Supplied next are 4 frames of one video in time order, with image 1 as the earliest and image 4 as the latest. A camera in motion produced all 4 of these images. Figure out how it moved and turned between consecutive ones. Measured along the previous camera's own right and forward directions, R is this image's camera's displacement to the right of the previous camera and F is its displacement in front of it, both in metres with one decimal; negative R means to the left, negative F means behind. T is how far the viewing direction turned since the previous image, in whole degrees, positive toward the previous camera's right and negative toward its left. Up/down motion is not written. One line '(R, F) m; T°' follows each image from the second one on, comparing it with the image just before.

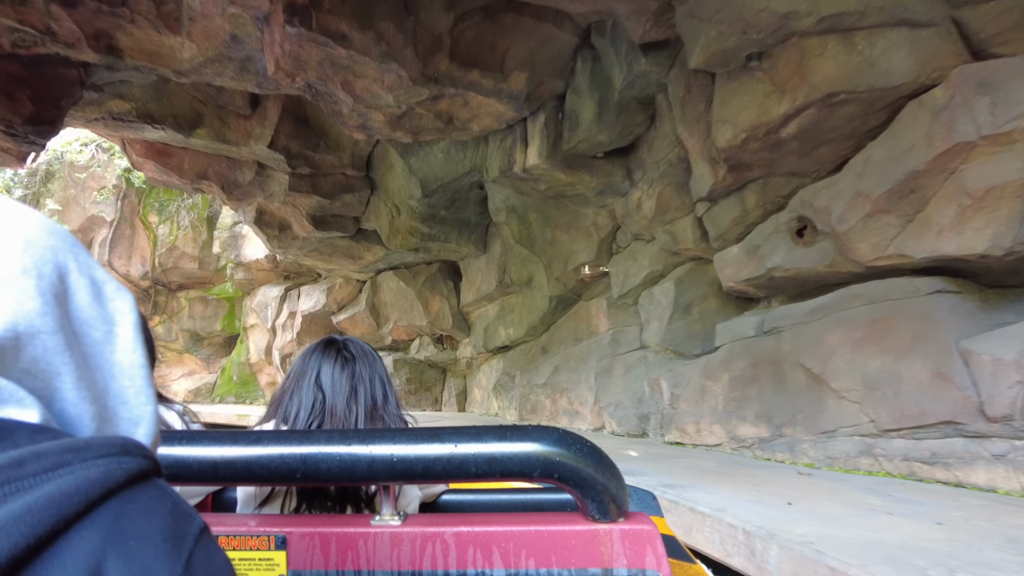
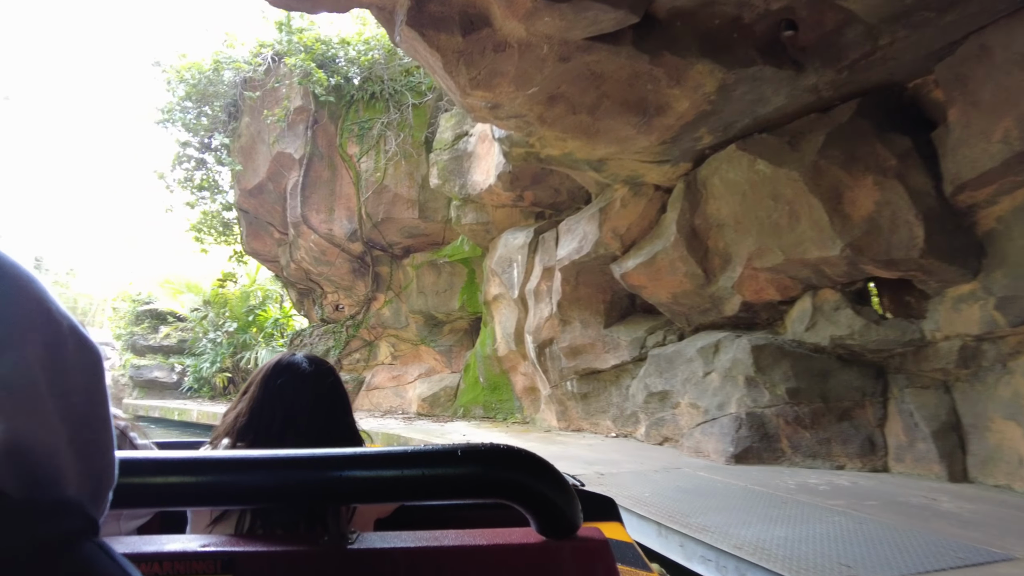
(-1.1, +4.5) m; -26°
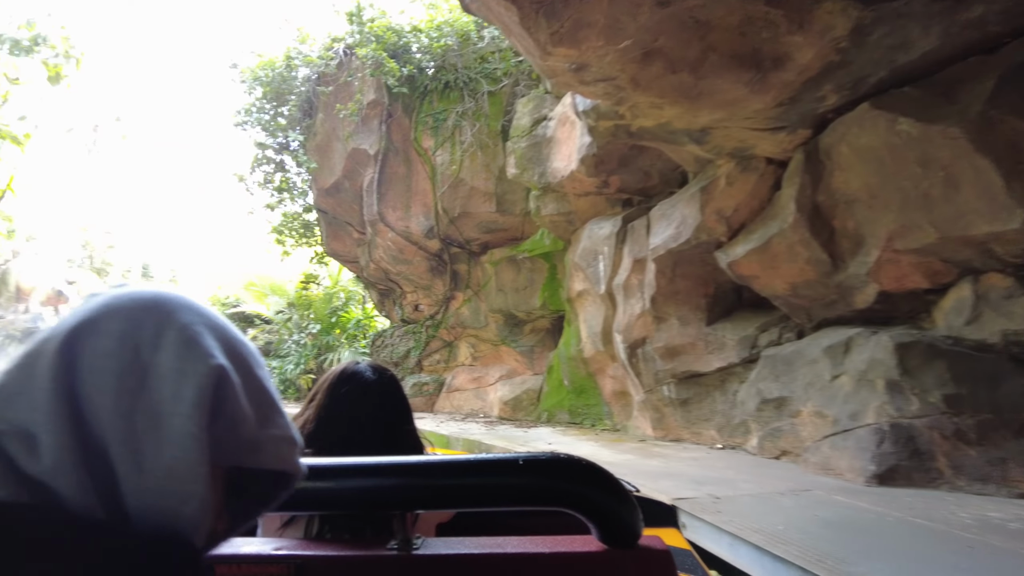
(-0.1, +0.4) m; -7°
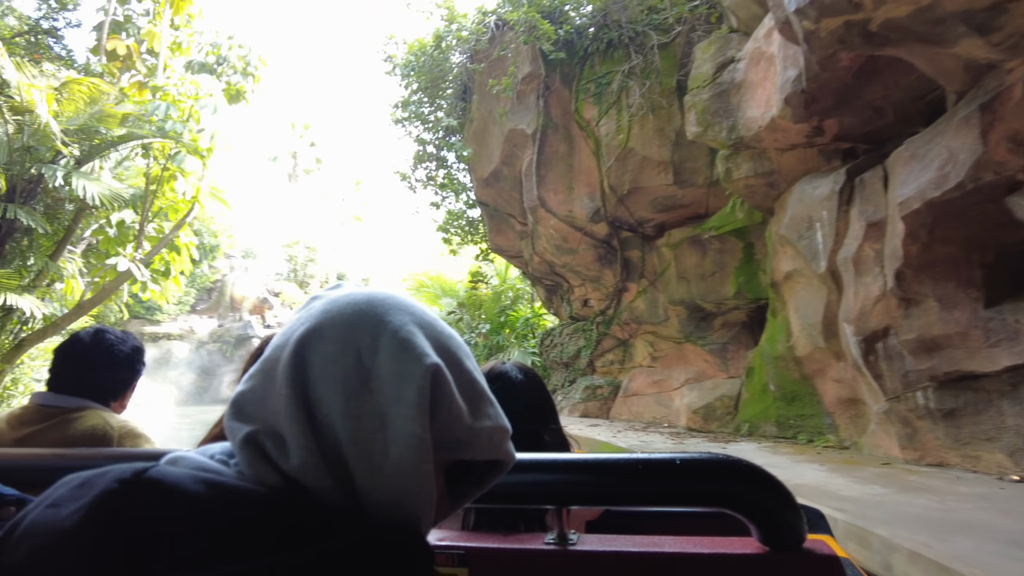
(-0.1, +0.9) m; -15°
